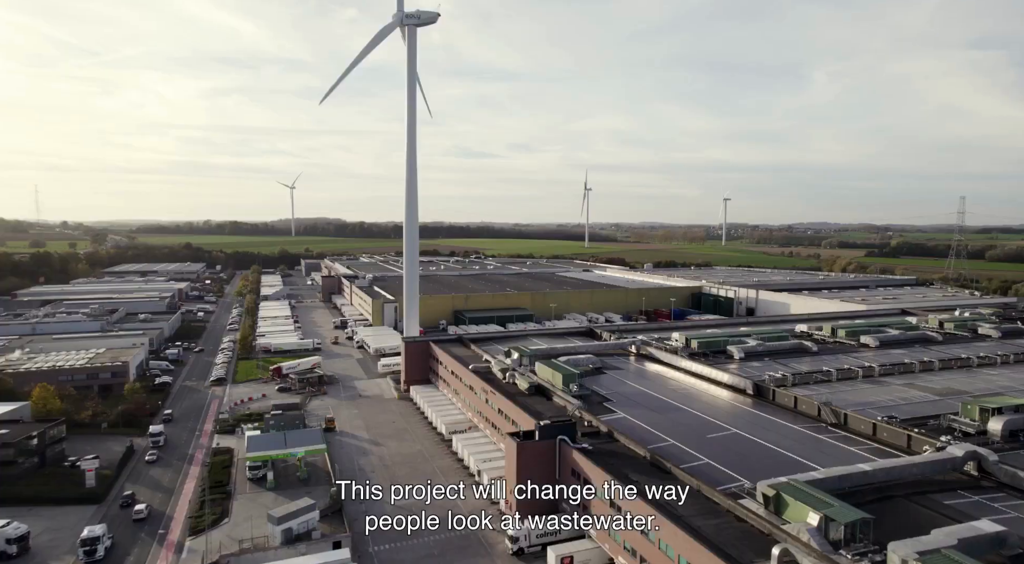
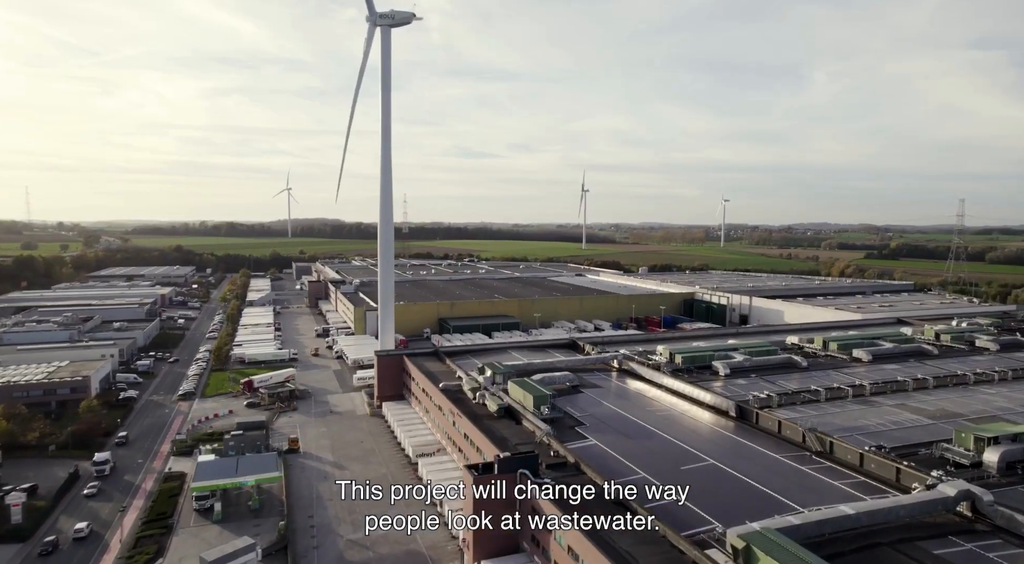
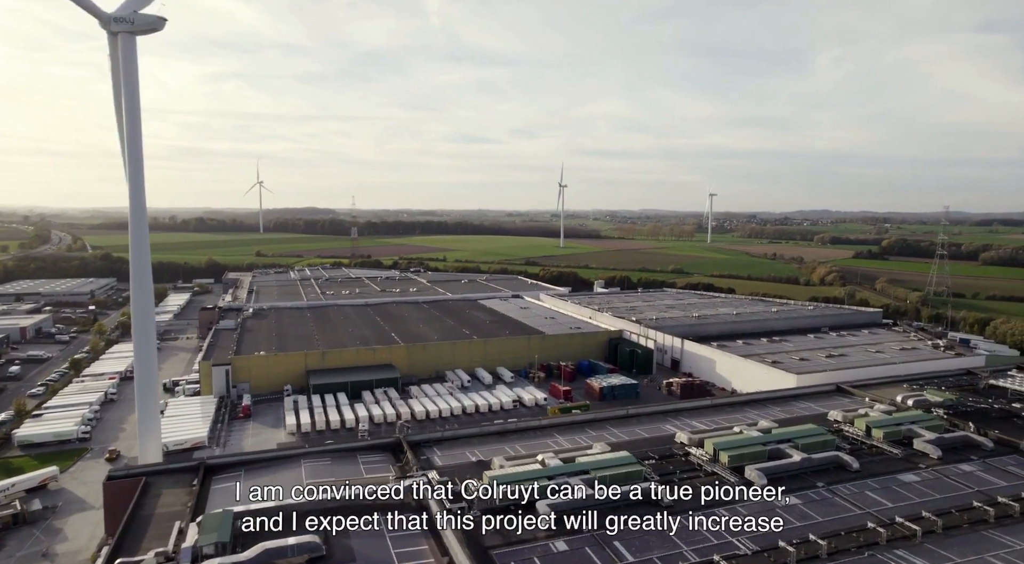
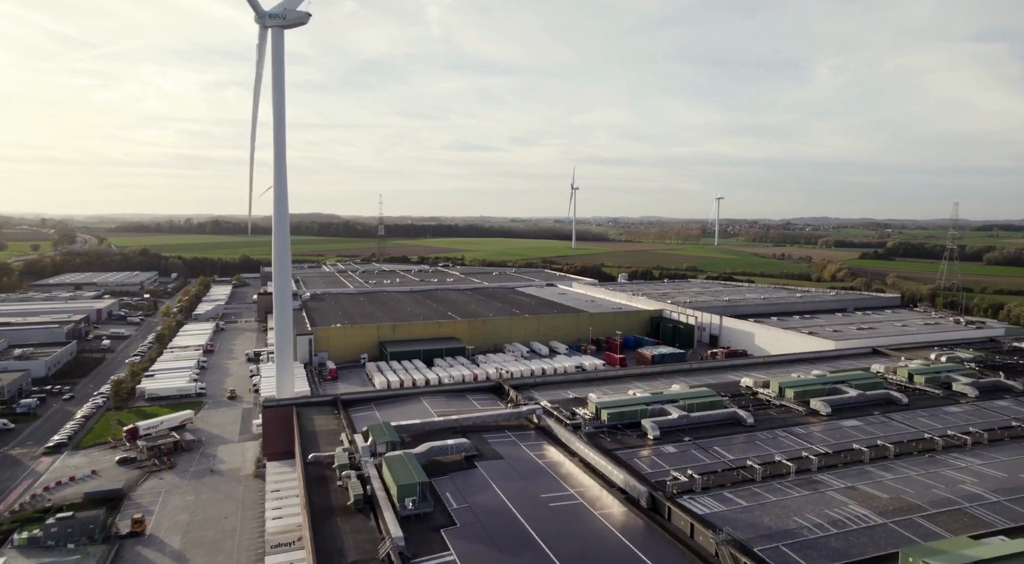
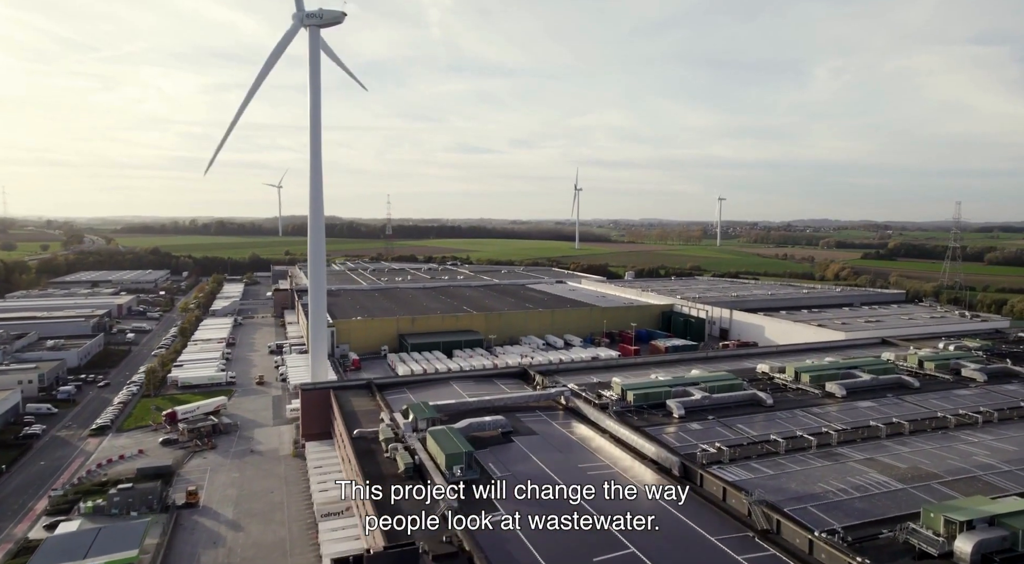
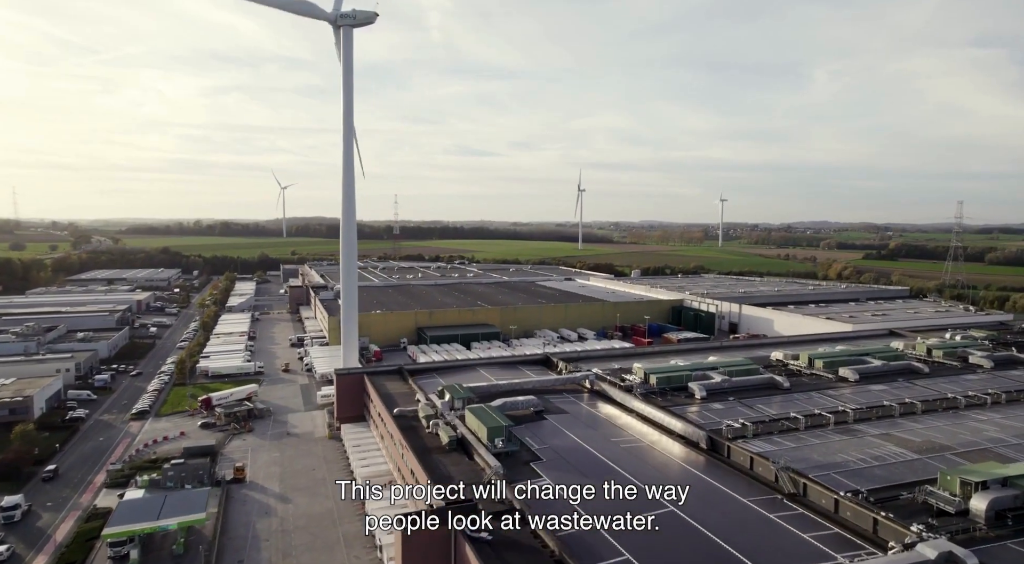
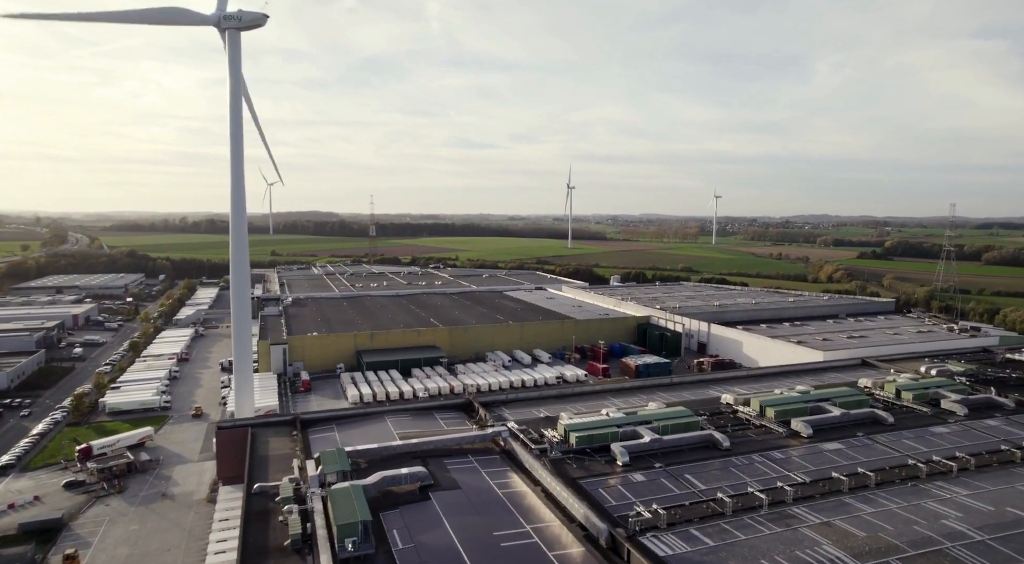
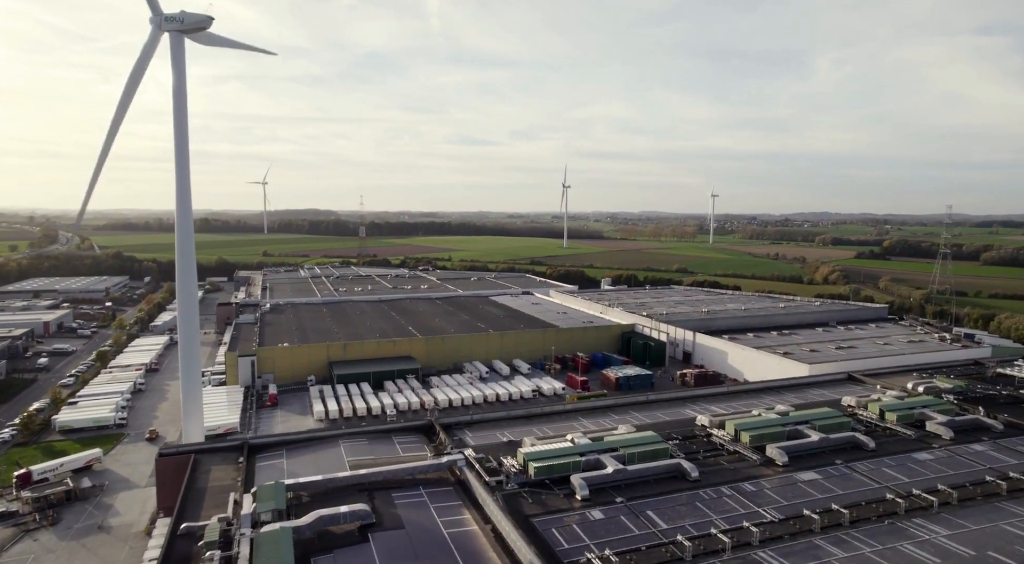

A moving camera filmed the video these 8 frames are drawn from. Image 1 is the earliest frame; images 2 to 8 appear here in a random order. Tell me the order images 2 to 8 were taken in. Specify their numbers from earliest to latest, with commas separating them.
2, 6, 5, 4, 7, 8, 3
